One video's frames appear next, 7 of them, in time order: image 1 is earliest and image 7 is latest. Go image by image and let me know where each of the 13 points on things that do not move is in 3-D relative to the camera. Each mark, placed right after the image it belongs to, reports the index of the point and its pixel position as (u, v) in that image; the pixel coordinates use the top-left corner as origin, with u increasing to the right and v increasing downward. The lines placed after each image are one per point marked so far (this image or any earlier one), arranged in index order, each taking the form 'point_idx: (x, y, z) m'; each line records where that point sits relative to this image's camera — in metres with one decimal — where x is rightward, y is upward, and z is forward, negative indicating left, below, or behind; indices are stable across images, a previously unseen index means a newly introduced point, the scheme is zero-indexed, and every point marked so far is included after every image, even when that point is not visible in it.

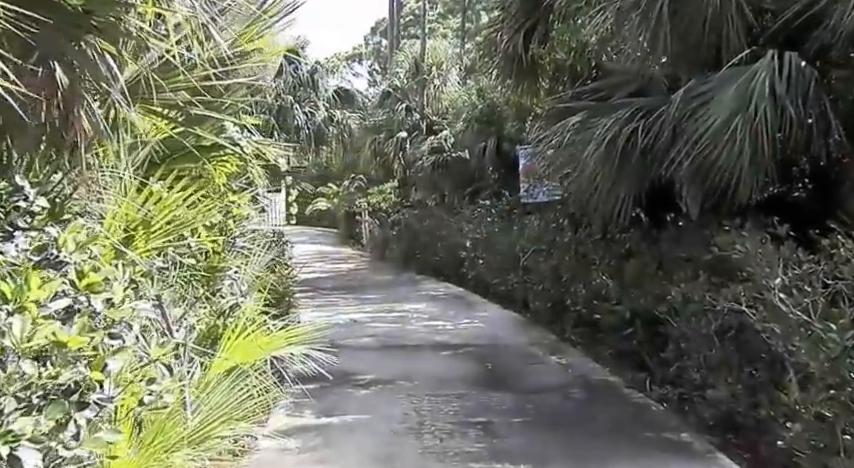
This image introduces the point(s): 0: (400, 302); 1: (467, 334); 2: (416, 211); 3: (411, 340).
0: (-0.3, -0.8, +9.0) m
1: (+0.3, -0.9, +6.8) m
2: (-0.2, +0.4, +13.7) m
3: (-0.1, -0.9, +6.5) m
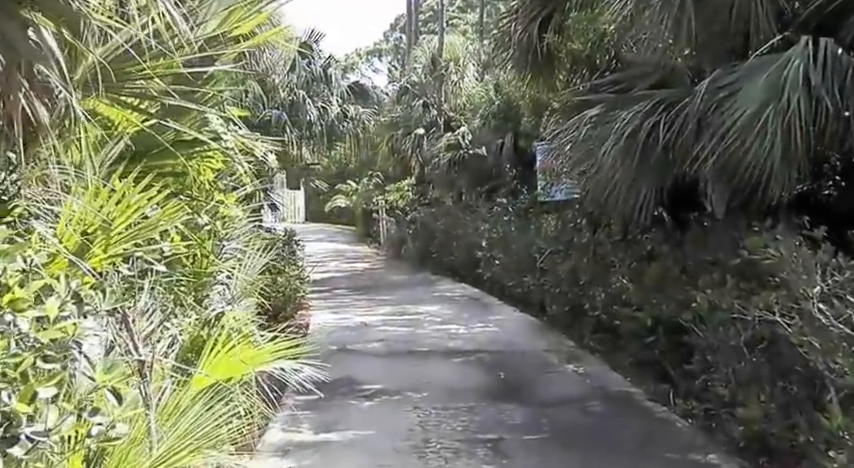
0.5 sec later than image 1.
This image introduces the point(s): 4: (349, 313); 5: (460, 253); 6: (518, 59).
0: (-0.2, -0.8, +8.7) m
1: (+0.4, -0.9, +6.5) m
2: (+0.1, +0.4, +13.4) m
3: (0.0, -0.9, +6.2) m
4: (-0.8, -0.8, +7.9) m
5: (+0.5, -0.3, +11.6) m
6: (+0.8, +1.5, +6.8) m
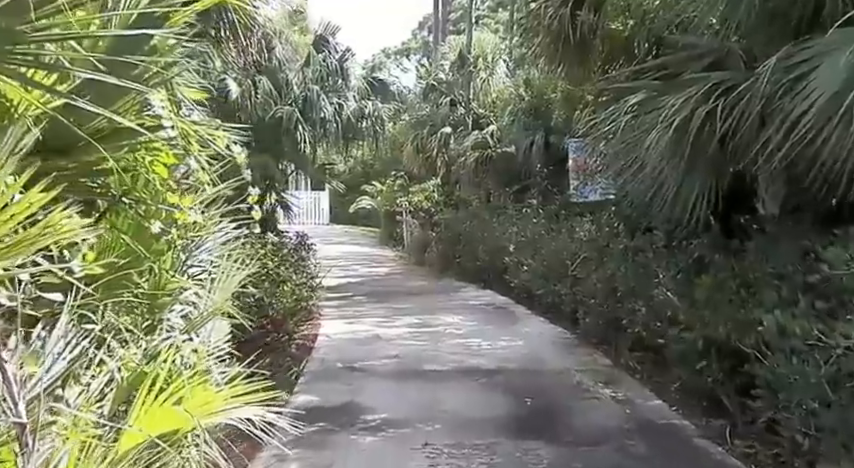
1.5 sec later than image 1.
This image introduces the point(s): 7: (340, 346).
0: (+0.1, -0.8, +8.1) m
1: (+0.6, -0.9, +5.8) m
2: (+0.5, +0.4, +12.8) m
3: (+0.1, -0.9, +5.6) m
4: (-0.6, -0.9, +7.3) m
5: (+0.8, -0.4, +10.9) m
6: (+0.9, +1.5, +6.1) m
7: (-0.7, -0.9, +6.2) m
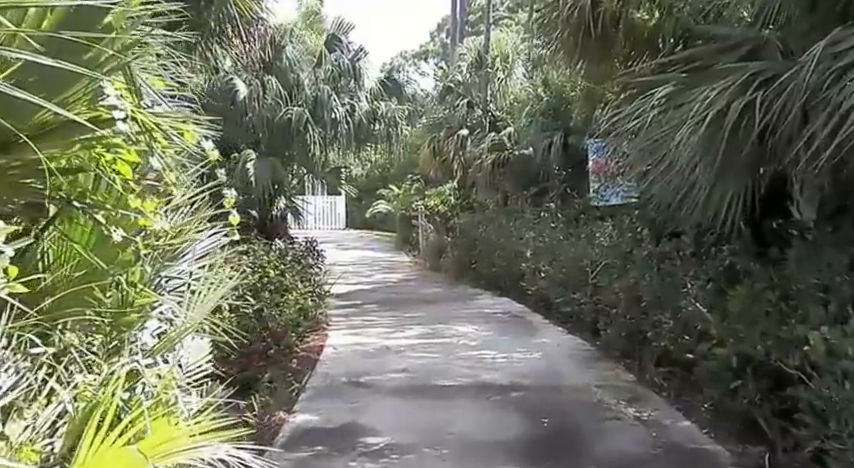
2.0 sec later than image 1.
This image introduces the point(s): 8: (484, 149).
0: (+0.2, -0.9, +7.7) m
1: (+0.7, -1.0, +5.5) m
2: (+0.8, +0.3, +12.5) m
3: (+0.2, -1.0, +5.2) m
4: (-0.5, -0.9, +7.0) m
5: (+1.0, -0.4, +10.6) m
6: (+1.0, +1.4, +5.8) m
7: (-0.6, -0.9, +5.8) m
8: (+0.9, +1.3, +11.7) m
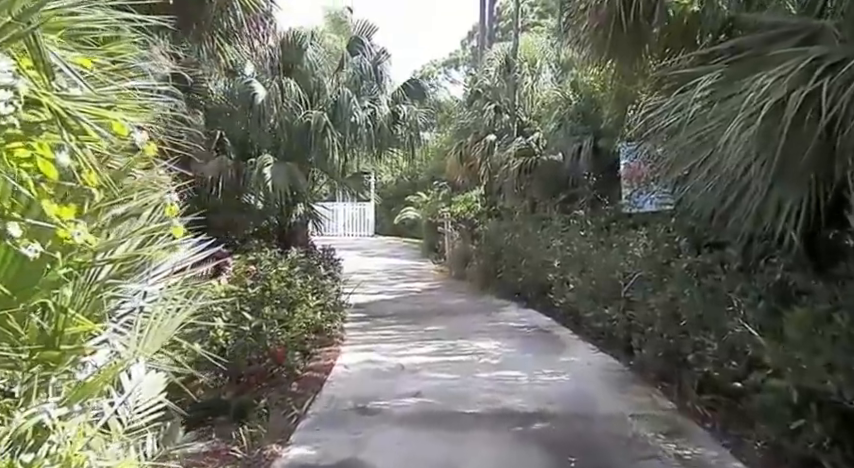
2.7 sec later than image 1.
0: (+0.4, -1.0, +7.2) m
1: (+0.8, -1.0, +5.0) m
2: (+1.1, +0.2, +11.9) m
3: (+0.2, -1.0, +4.7) m
4: (-0.3, -1.0, +6.5) m
5: (+1.3, -0.5, +10.0) m
6: (+1.1, +1.4, +5.2) m
7: (-0.5, -1.0, +5.4) m
8: (+1.2, +1.2, +11.2) m
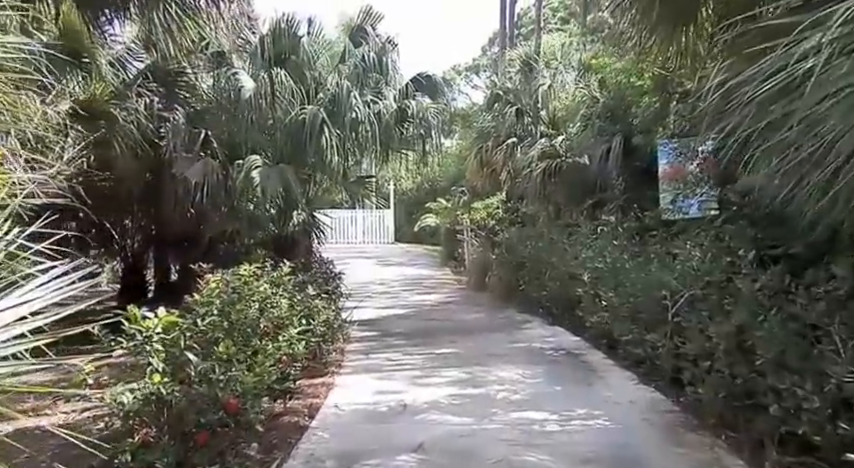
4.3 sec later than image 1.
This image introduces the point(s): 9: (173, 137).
0: (+0.5, -1.1, +6.2) m
1: (+0.8, -1.1, +4.0) m
2: (+1.4, +0.1, +10.9) m
3: (+0.3, -1.1, +3.7) m
4: (-0.3, -1.1, +5.5) m
5: (+1.5, -0.6, +9.0) m
6: (+1.2, +1.3, +4.2) m
7: (-0.5, -1.1, +4.4) m
8: (+1.4, +1.1, +10.2) m
9: (-2.5, +1.0, +7.6) m
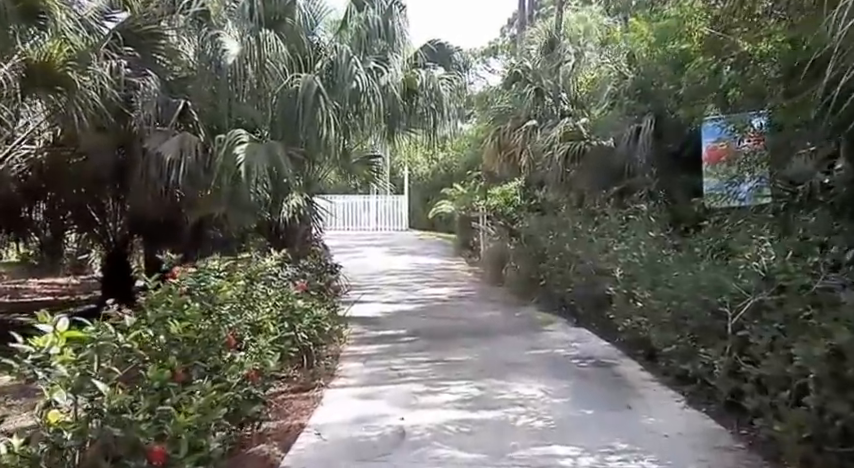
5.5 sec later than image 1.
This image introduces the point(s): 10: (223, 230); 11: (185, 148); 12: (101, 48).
0: (+0.5, -1.0, +5.3) m
1: (+0.8, -1.1, +3.0) m
2: (+1.5, +0.2, +9.9) m
3: (+0.2, -1.1, +2.8) m
4: (-0.2, -1.0, +4.6) m
5: (+1.6, -0.5, +8.0) m
6: (+1.2, +1.3, +3.2) m
7: (-0.5, -1.0, +3.5) m
8: (+1.6, +1.2, +9.2) m
9: (-2.4, +1.1, +6.7) m
10: (-2.0, 0.0, +7.5) m
11: (-2.0, +0.7, +6.4) m
12: (-2.7, +1.5, +6.3) m
